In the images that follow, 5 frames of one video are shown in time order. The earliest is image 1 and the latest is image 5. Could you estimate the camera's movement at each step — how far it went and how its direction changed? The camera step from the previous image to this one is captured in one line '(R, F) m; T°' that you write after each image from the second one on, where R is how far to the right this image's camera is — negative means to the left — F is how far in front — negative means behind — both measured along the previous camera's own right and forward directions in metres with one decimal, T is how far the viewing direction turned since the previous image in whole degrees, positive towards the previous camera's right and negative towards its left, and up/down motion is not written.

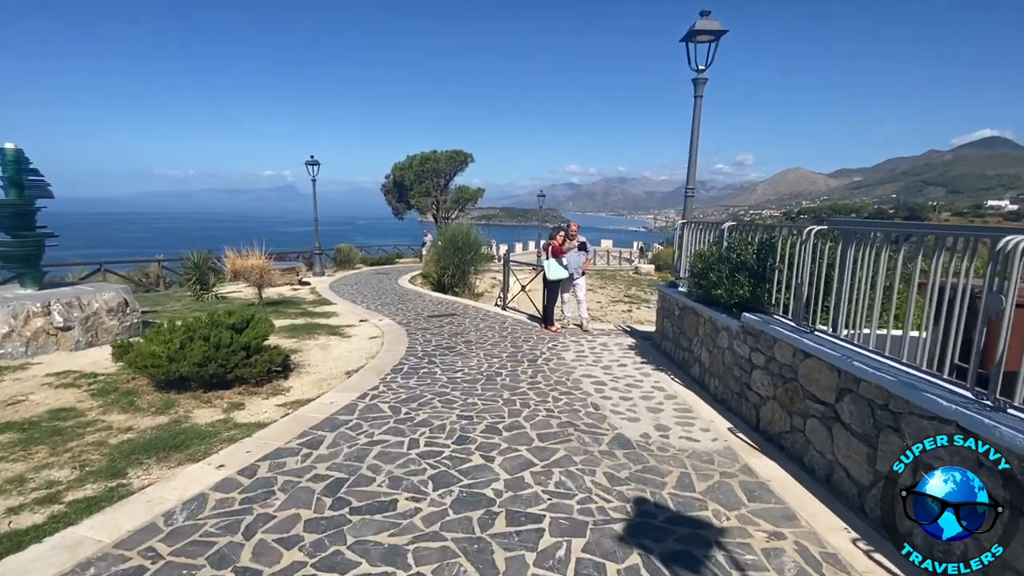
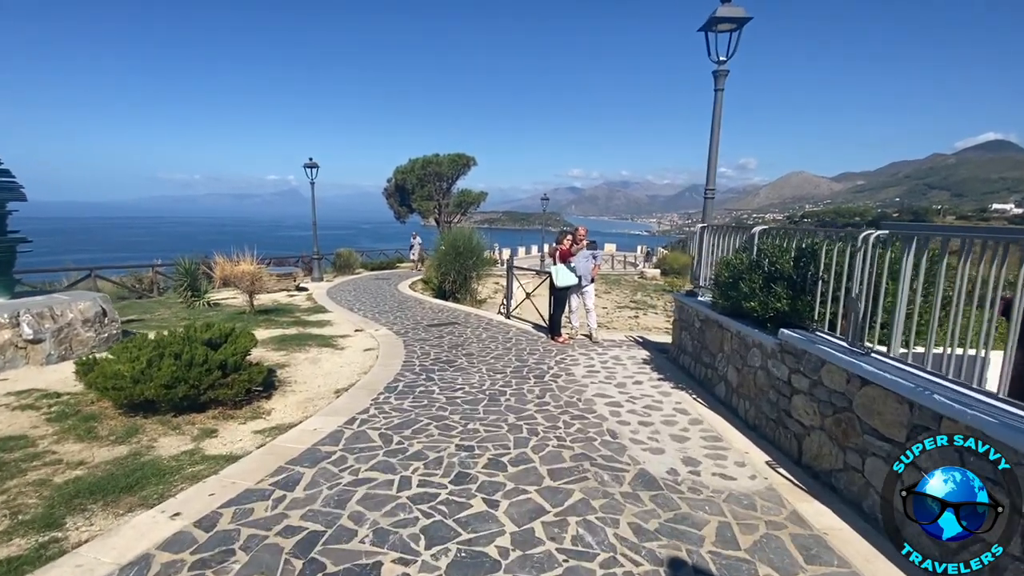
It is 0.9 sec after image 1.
(0.0, +0.6) m; 0°
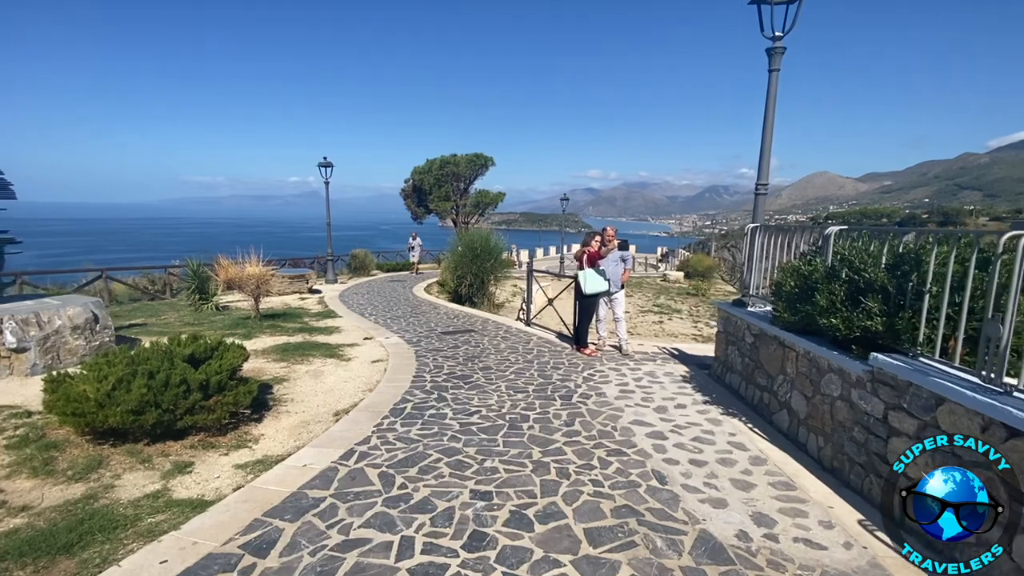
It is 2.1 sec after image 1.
(-0.1, +0.7) m; -2°
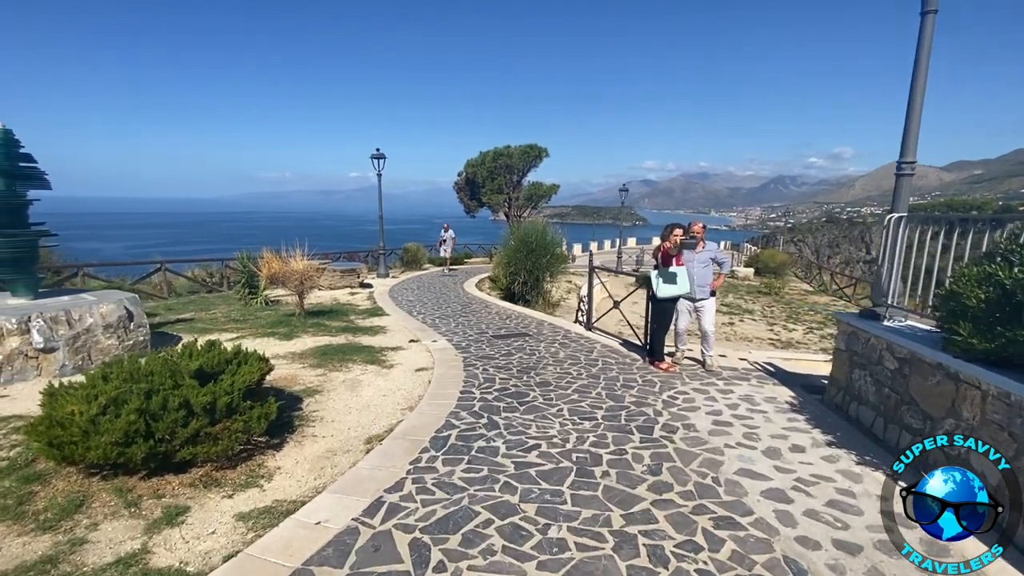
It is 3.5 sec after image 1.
(-0.1, +1.0) m; -6°
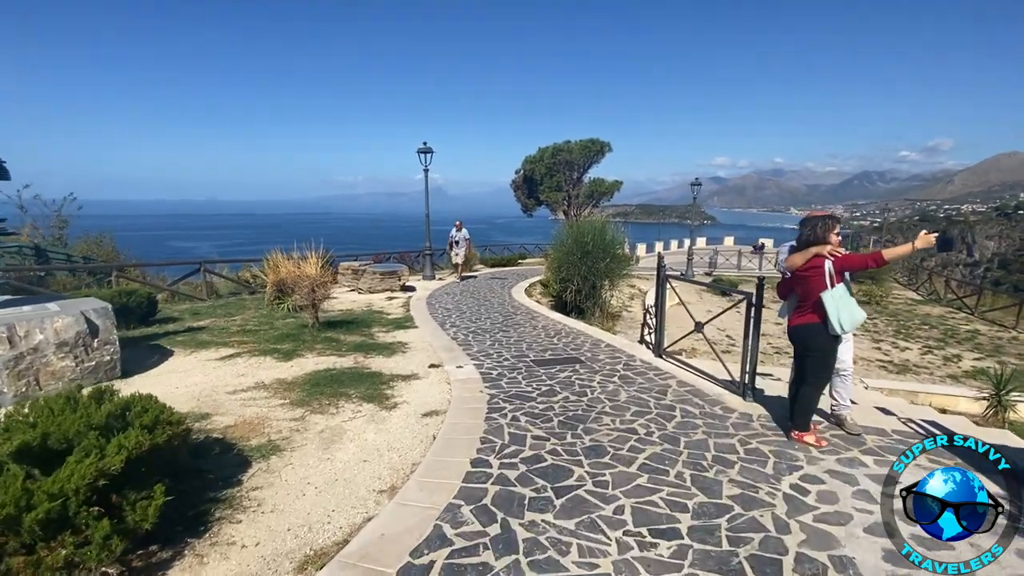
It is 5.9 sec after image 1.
(+0.2, +1.8) m; -7°
